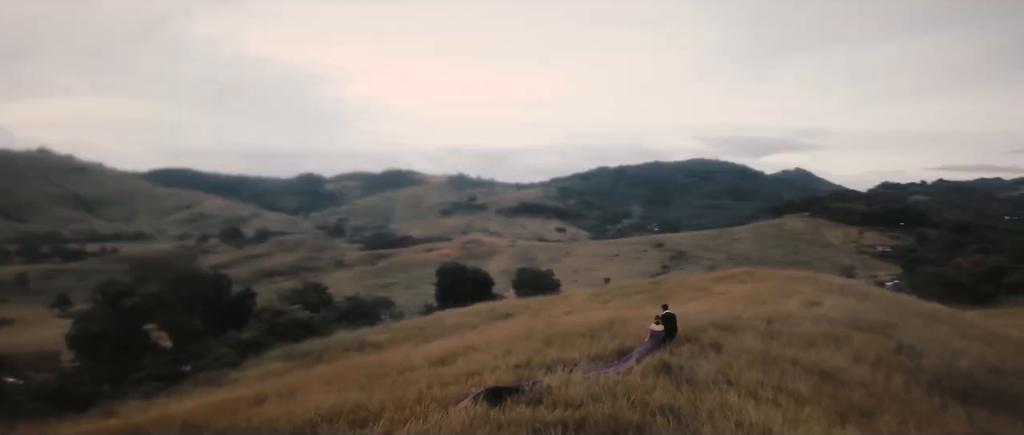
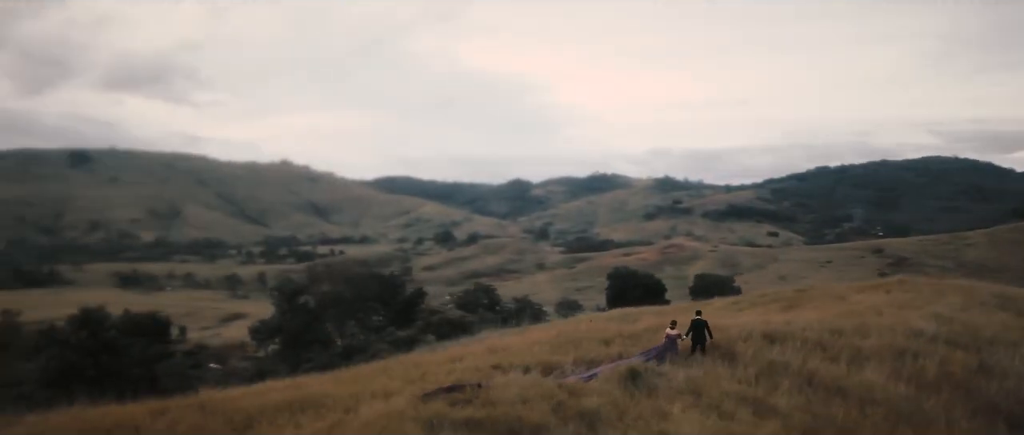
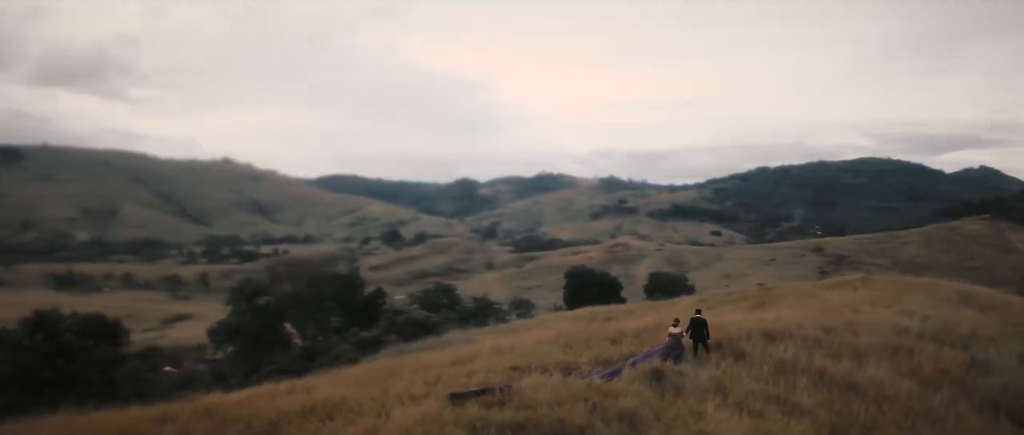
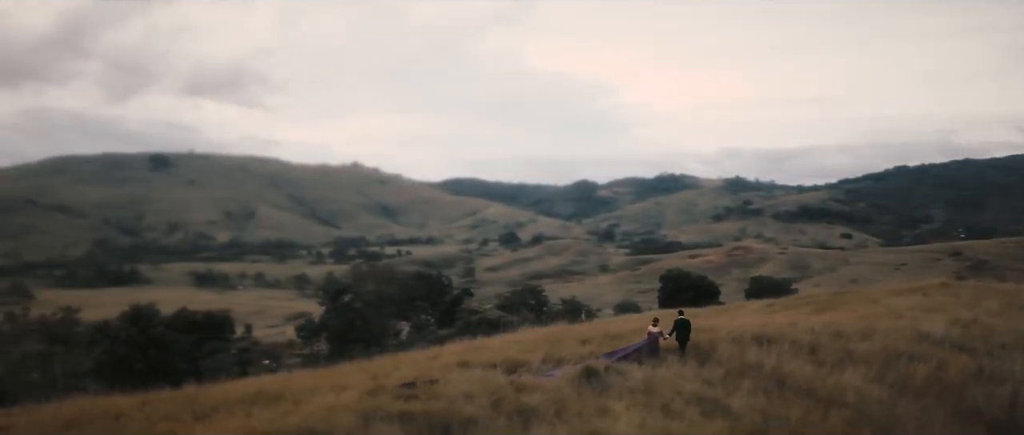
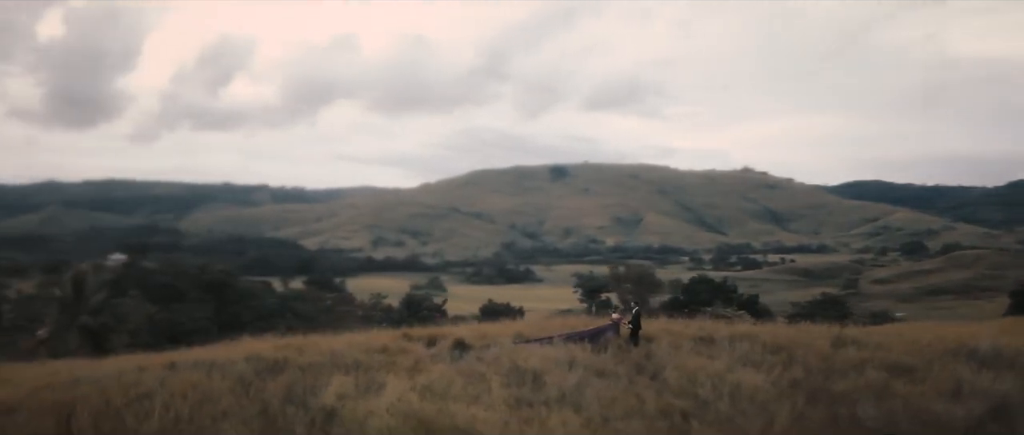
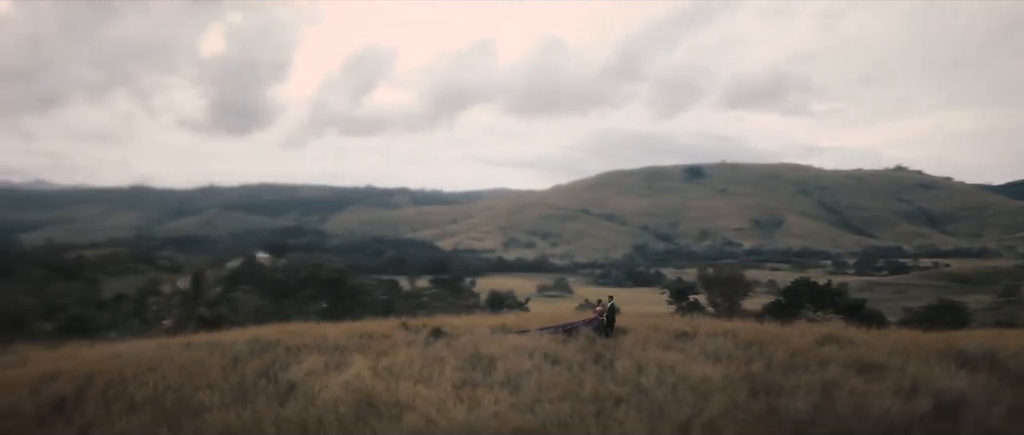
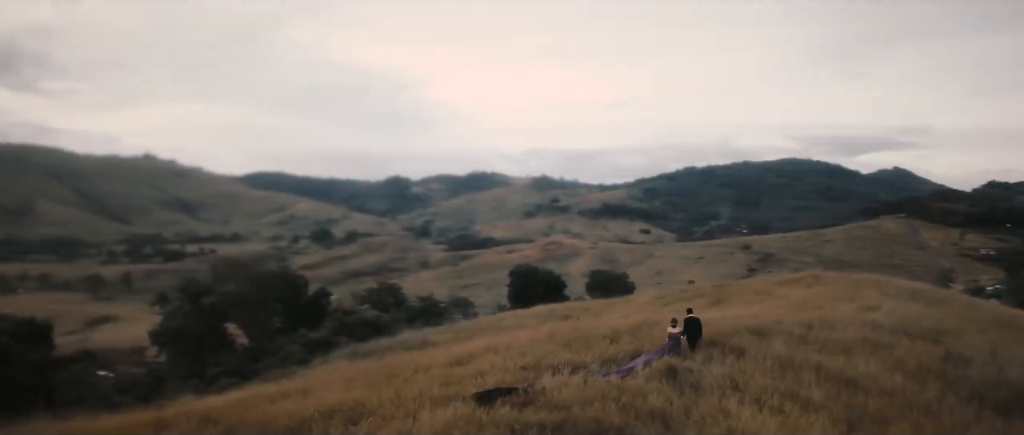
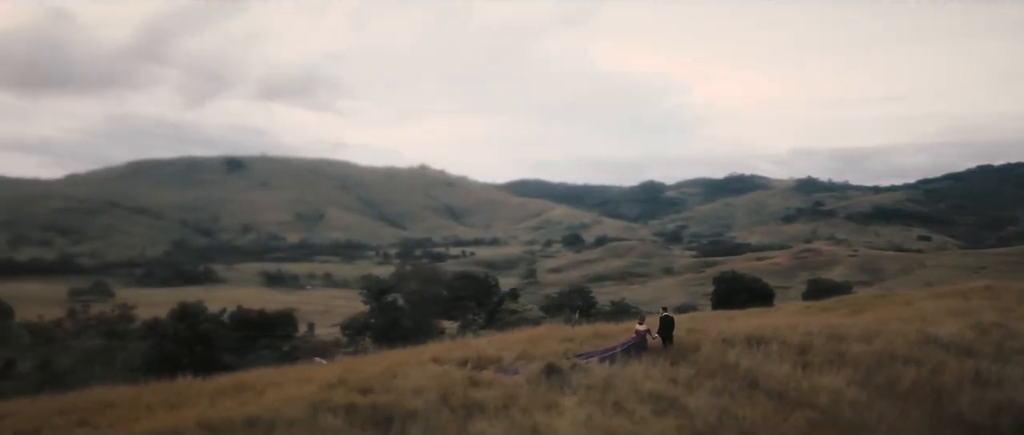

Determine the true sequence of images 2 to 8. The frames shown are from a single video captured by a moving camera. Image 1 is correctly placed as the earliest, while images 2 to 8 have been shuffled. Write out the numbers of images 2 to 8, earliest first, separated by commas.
7, 3, 2, 4, 8, 5, 6
